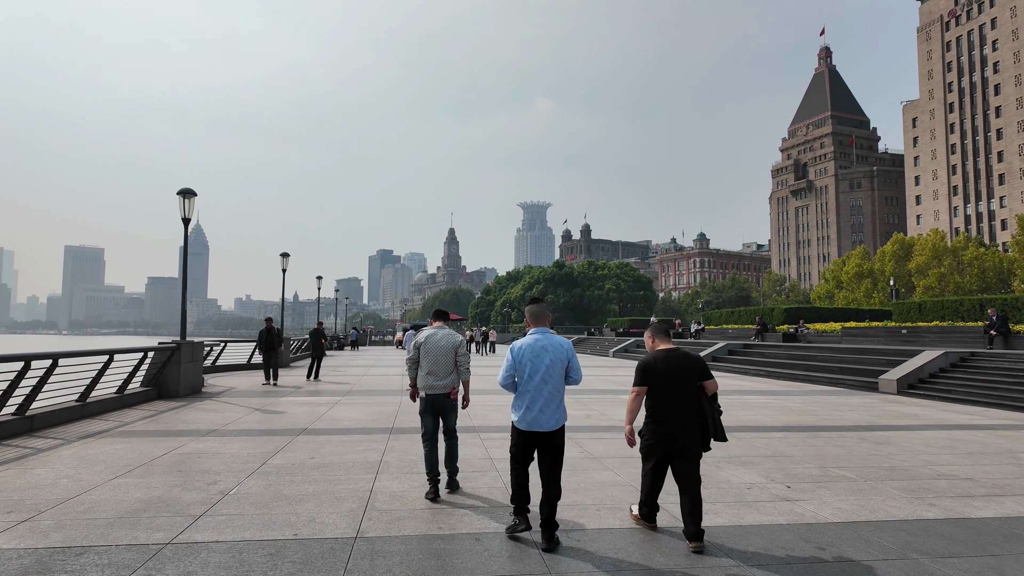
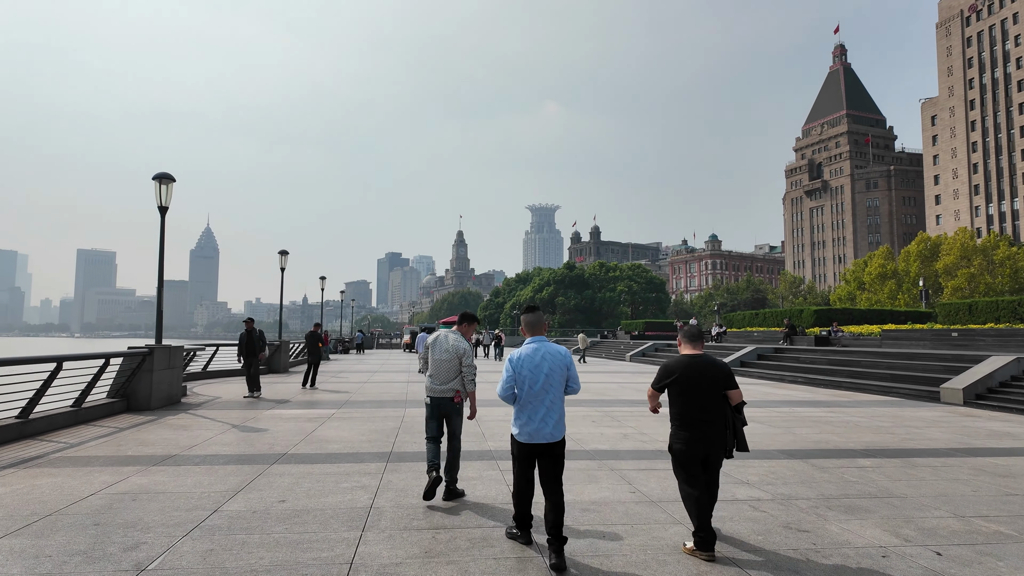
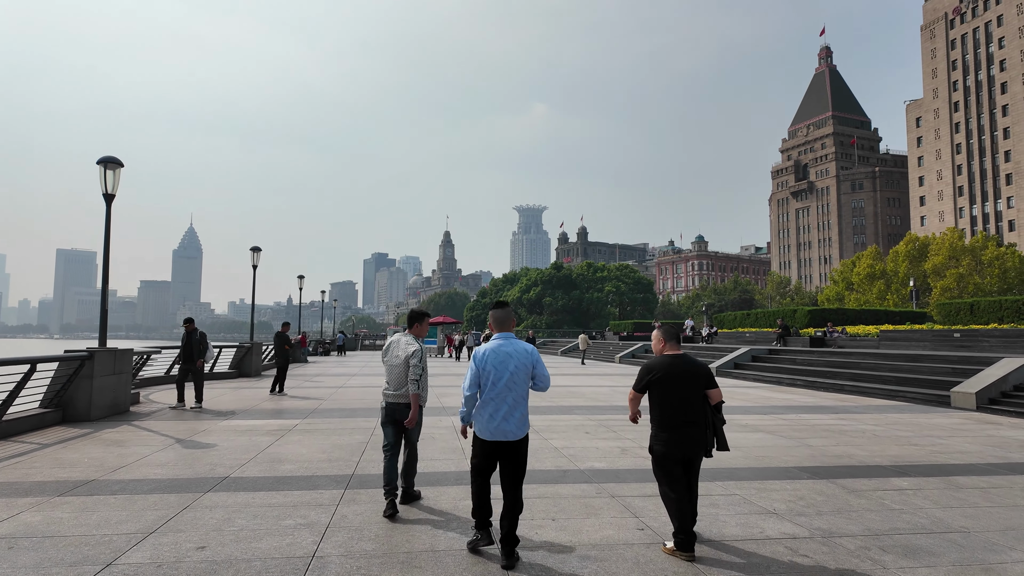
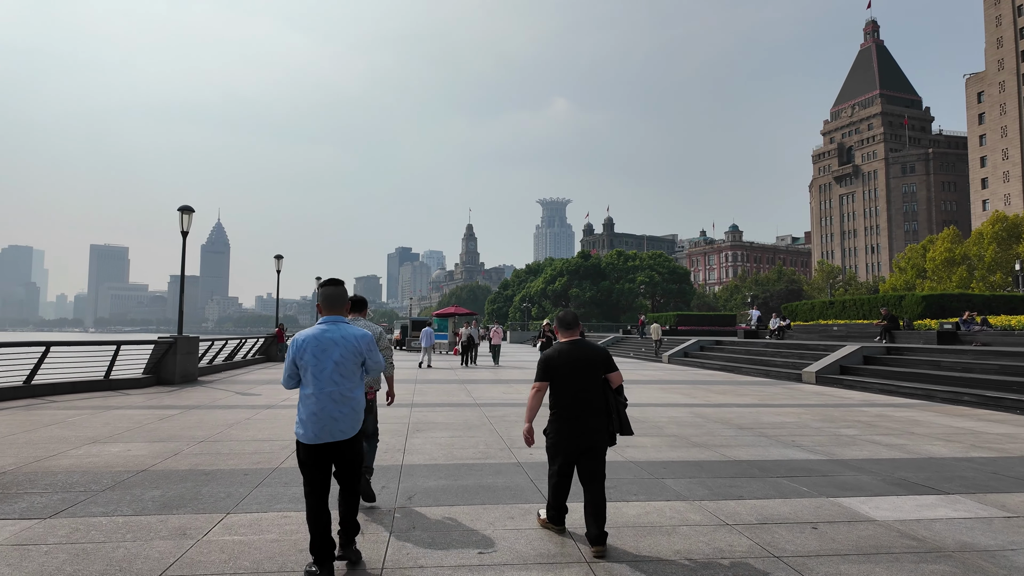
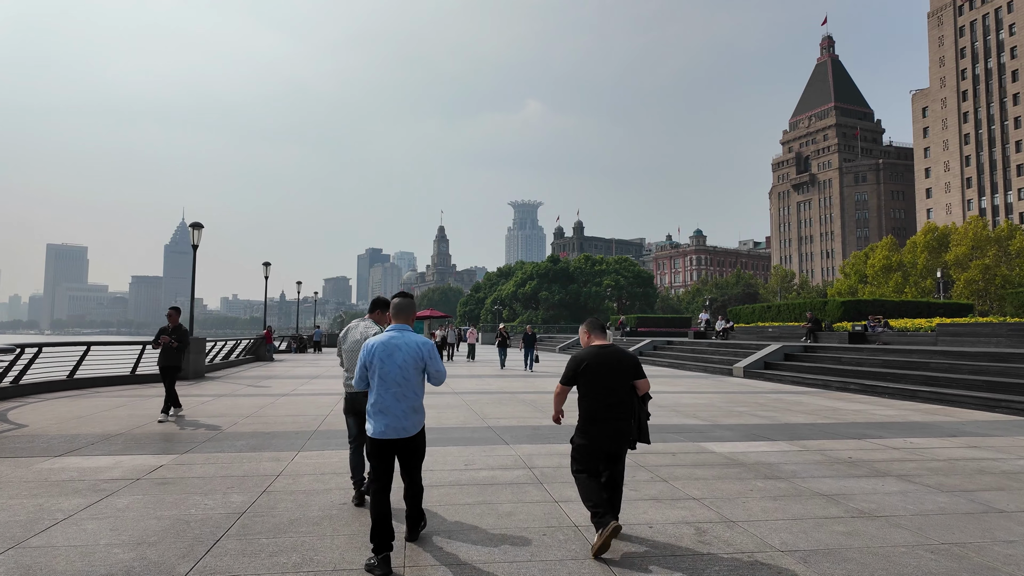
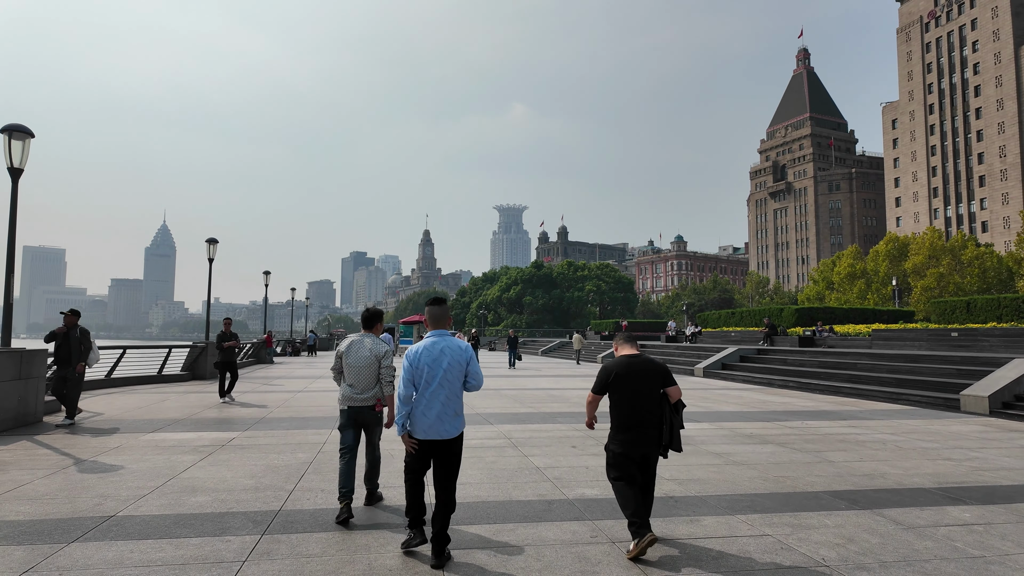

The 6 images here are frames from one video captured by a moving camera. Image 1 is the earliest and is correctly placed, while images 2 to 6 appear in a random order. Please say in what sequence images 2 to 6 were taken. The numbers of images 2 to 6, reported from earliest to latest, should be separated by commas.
2, 3, 6, 5, 4
